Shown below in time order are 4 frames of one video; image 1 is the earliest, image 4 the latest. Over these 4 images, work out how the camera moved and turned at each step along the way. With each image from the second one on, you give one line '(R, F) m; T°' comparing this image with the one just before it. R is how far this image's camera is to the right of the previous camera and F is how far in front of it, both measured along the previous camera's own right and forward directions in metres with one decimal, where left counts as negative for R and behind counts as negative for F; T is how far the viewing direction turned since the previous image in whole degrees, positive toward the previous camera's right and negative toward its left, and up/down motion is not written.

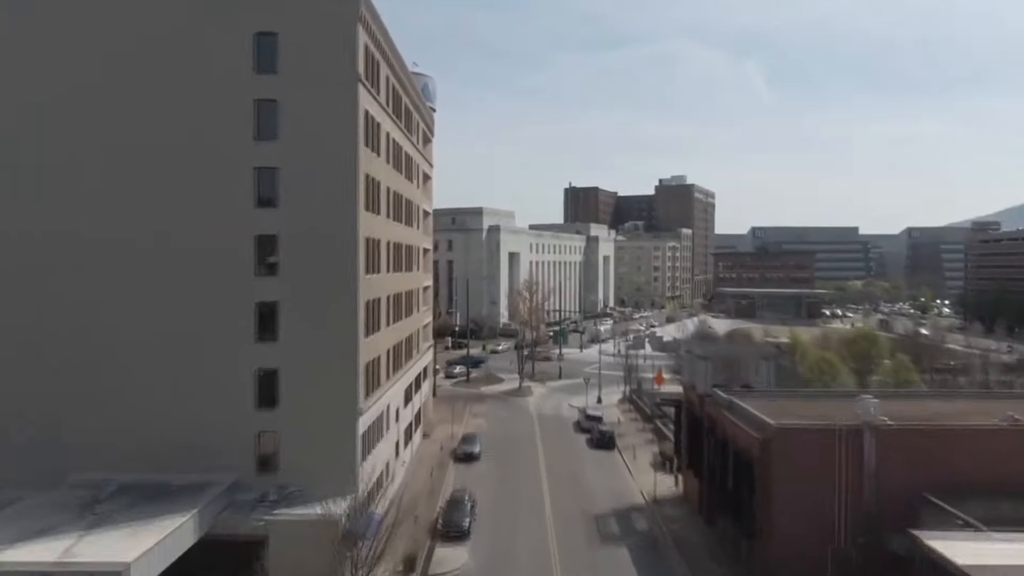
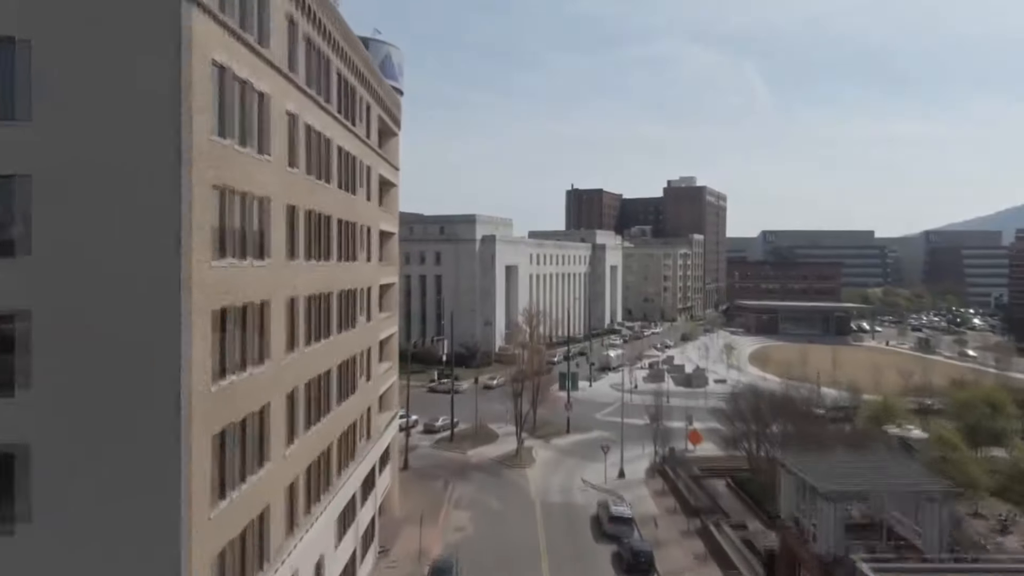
(+0.3, +10.7) m; 0°
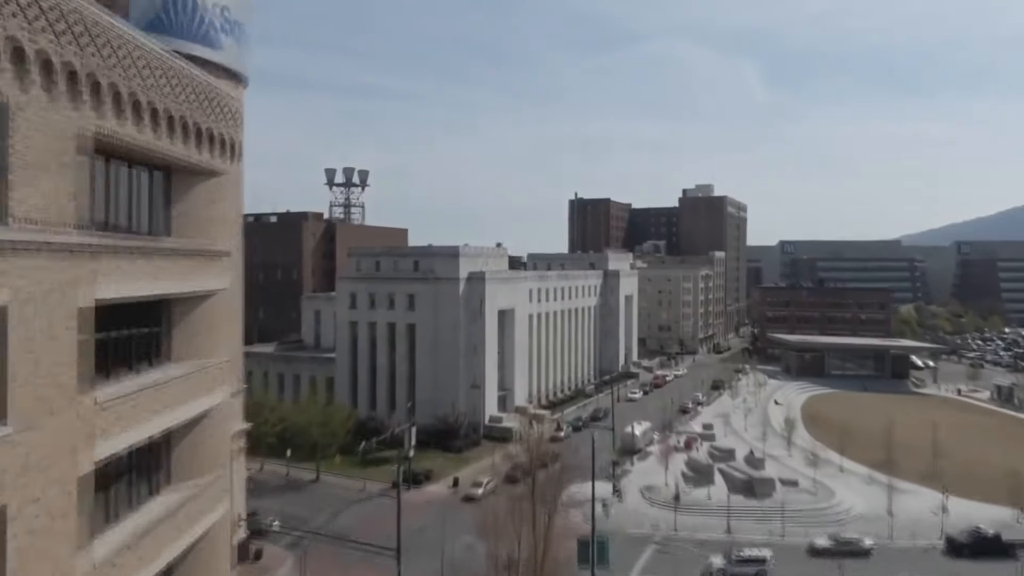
(+0.5, +16.6) m; 0°
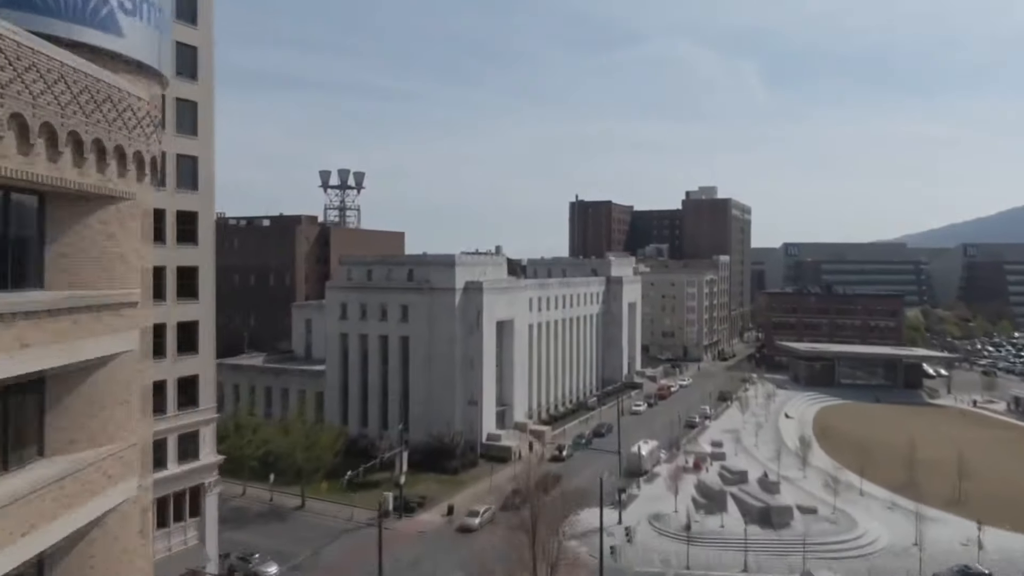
(+0.1, +3.0) m; 0°
